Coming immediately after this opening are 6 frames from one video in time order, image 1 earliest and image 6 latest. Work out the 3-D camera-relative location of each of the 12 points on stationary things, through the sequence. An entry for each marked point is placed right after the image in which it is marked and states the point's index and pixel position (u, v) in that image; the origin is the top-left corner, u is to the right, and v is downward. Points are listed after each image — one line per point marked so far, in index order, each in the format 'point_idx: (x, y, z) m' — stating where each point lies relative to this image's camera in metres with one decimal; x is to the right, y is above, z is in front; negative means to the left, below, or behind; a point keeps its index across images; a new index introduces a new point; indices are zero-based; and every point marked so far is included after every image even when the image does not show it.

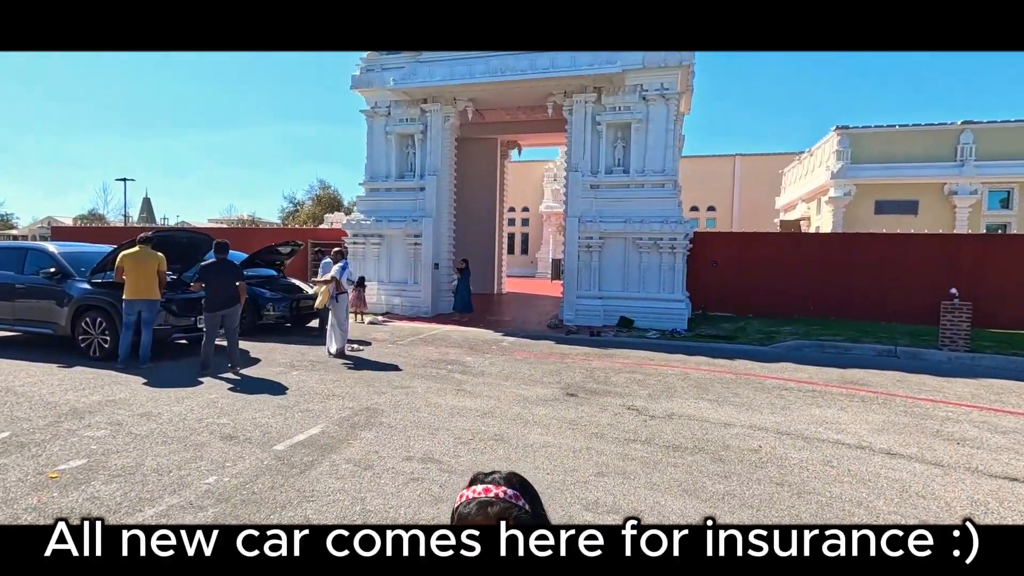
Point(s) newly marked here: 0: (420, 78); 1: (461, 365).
0: (-1.9, +4.4, +11.3) m
1: (-0.7, -1.0, +7.0) m
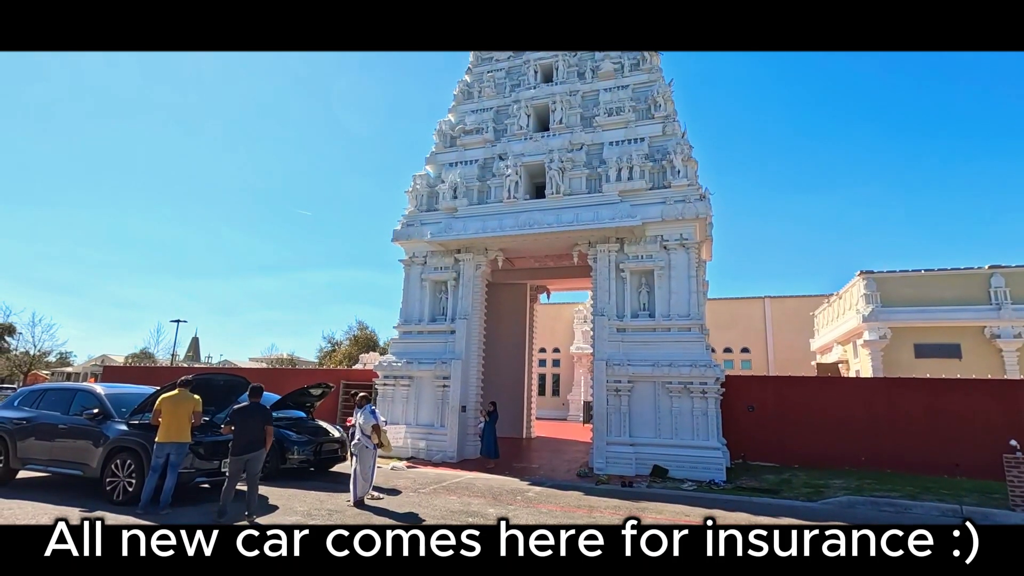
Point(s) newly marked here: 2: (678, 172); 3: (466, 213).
0: (-1.3, +1.3, +12.3) m
1: (-0.4, -2.8, +6.7) m
2: (+3.5, +2.5, +11.4) m
3: (-1.0, +1.8, +12.6) m
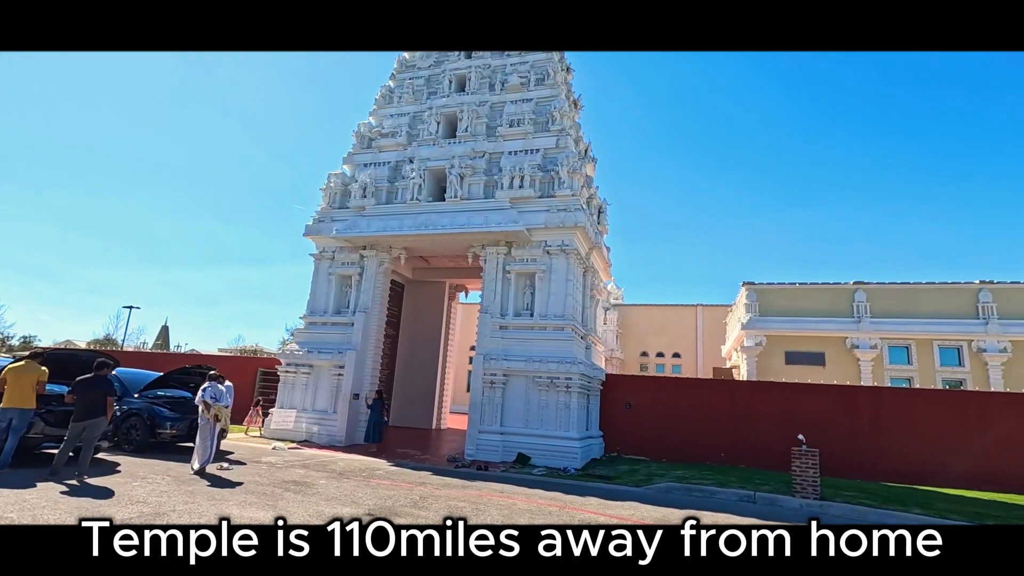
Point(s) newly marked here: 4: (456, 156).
0: (-3.7, +1.4, +13.0) m
1: (-2.8, -2.7, +7.4) m
2: (+1.2, +2.4, +12.3) m
3: (-3.5, +1.9, +13.3) m
4: (-1.4, +3.3, +13.3) m
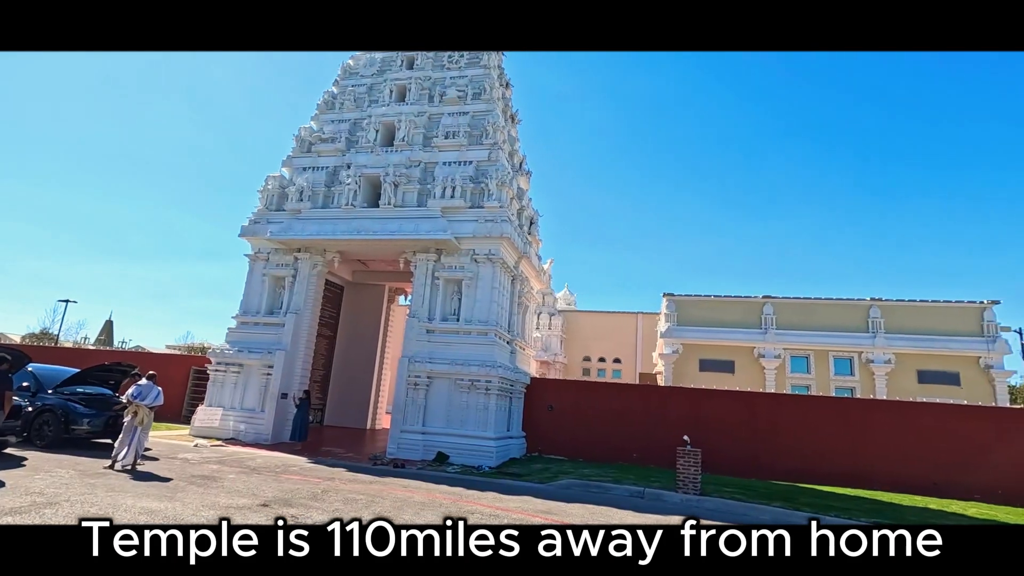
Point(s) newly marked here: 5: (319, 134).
0: (-5.4, +1.4, +13.3) m
1: (-4.3, -2.8, +7.7) m
2: (-0.5, +2.2, +12.9) m
3: (-5.2, +1.8, +13.6) m
4: (-3.1, +3.2, +13.8) m
5: (-5.4, +4.3, +15.0) m
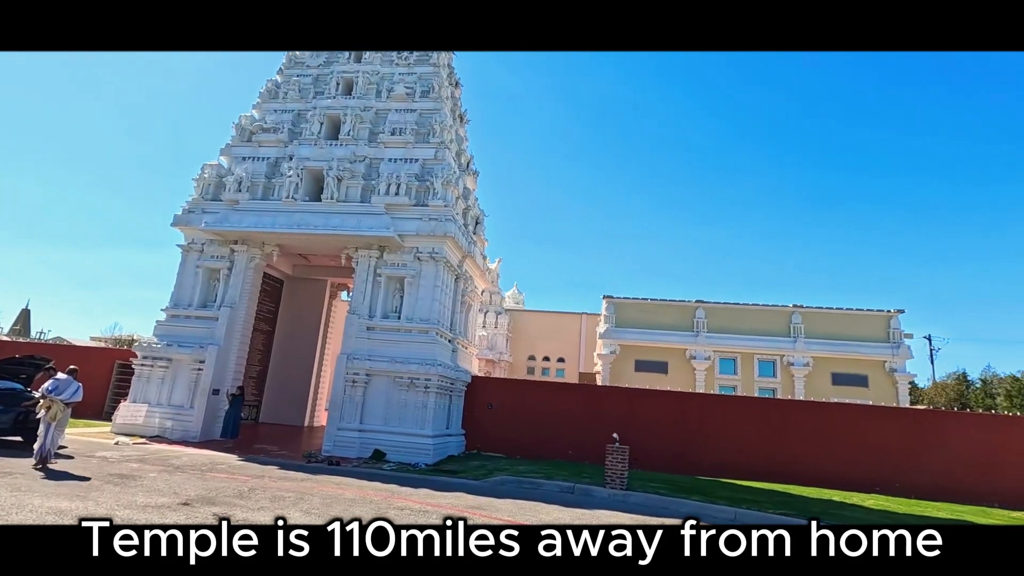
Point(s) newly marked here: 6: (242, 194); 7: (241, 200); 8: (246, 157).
0: (-6.8, +1.6, +12.9) m
1: (-5.3, -2.7, +7.5) m
2: (-1.8, +2.3, +12.9) m
3: (-6.6, +2.0, +13.2) m
4: (-4.5, +3.3, +13.6) m
5: (-6.9, +4.5, +14.6) m
6: (-6.7, +2.3, +13.3) m
7: (-6.7, +2.2, +13.3) m
8: (-7.1, +3.5, +14.2) m
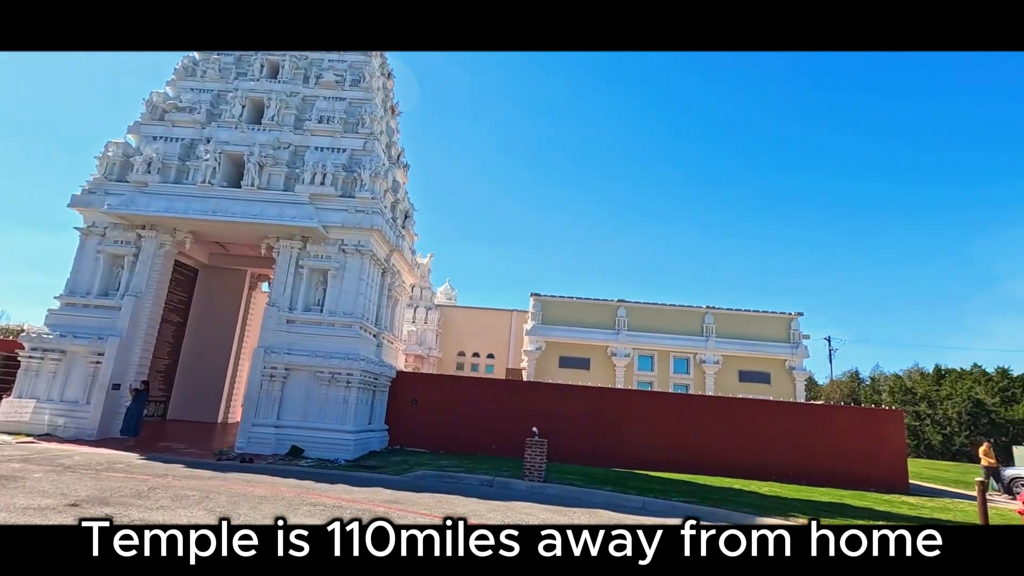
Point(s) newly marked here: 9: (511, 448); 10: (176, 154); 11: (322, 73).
0: (-8.5, +1.8, +12.0) m
1: (-6.4, -2.5, +6.9) m
2: (-3.5, +2.4, +12.7) m
3: (-8.3, +2.3, +12.4) m
4: (-6.2, +3.5, +13.0) m
5: (-8.7, +4.8, +13.7) m
6: (-8.4, +2.6, +12.5) m
7: (-8.4, +2.5, +12.5) m
8: (-8.8, +3.8, +13.3) m
9: (0.0, -4.1, +13.4) m
10: (-8.2, +3.3, +13.0) m
11: (-5.0, +5.7, +14.2) m
